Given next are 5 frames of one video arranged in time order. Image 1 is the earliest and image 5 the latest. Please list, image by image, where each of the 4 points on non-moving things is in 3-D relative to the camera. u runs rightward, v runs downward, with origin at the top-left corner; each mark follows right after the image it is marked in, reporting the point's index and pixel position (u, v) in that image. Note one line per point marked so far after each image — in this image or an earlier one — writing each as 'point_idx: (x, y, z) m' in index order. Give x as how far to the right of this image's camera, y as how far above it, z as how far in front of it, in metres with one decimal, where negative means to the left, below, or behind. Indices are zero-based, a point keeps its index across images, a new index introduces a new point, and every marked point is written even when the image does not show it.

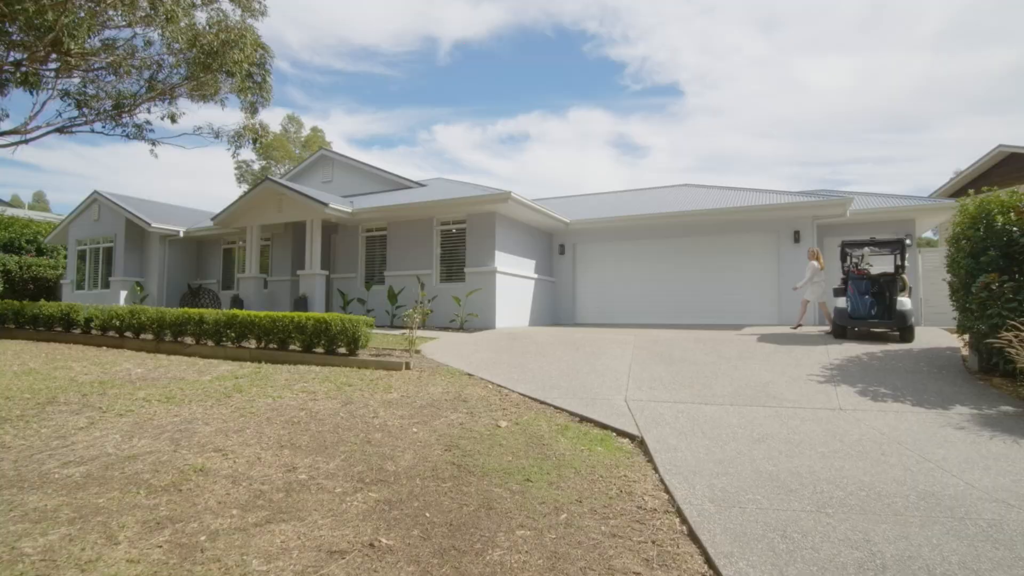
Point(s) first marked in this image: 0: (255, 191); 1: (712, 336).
0: (-6.2, +2.3, +13.3) m
1: (+3.5, -0.9, +9.8) m
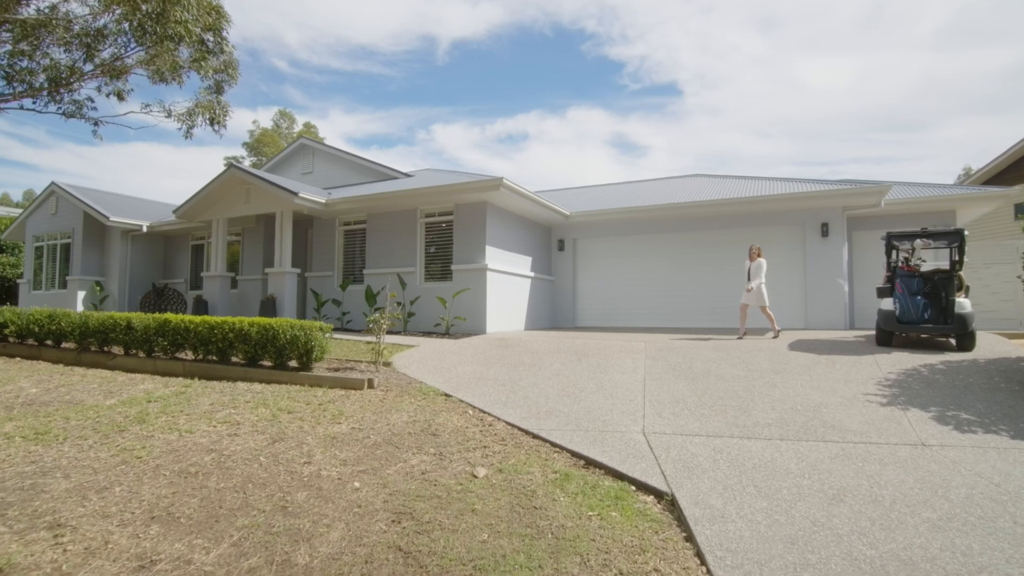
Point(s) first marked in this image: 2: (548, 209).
0: (-6.3, +2.3, +11.9) m
1: (+3.4, -0.9, +8.4) m
2: (+0.8, +1.6, +11.5) m
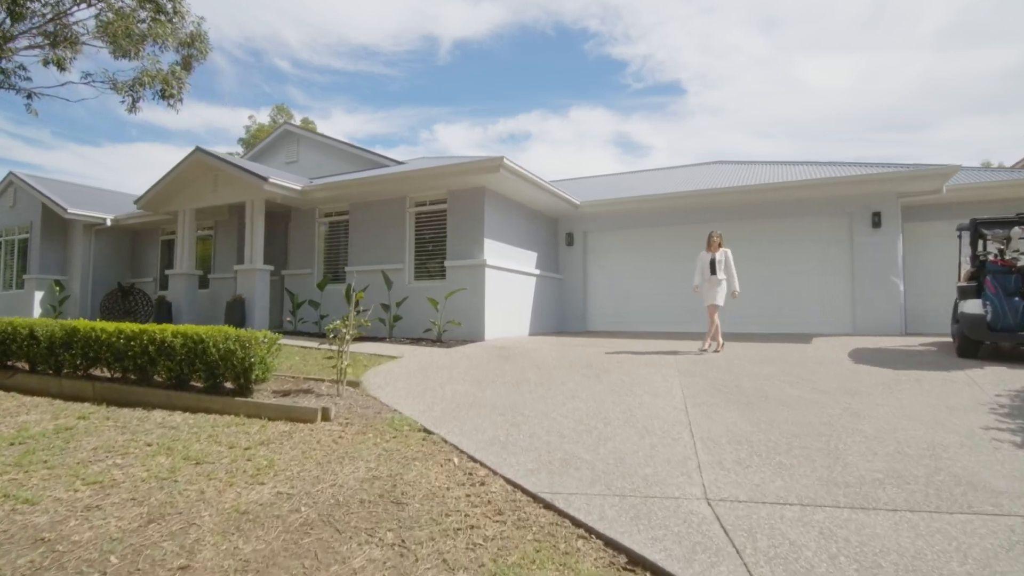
0: (-6.3, +2.3, +10.6) m
1: (+3.4, -0.8, +7.0) m
2: (+0.8, +1.6, +10.1) m
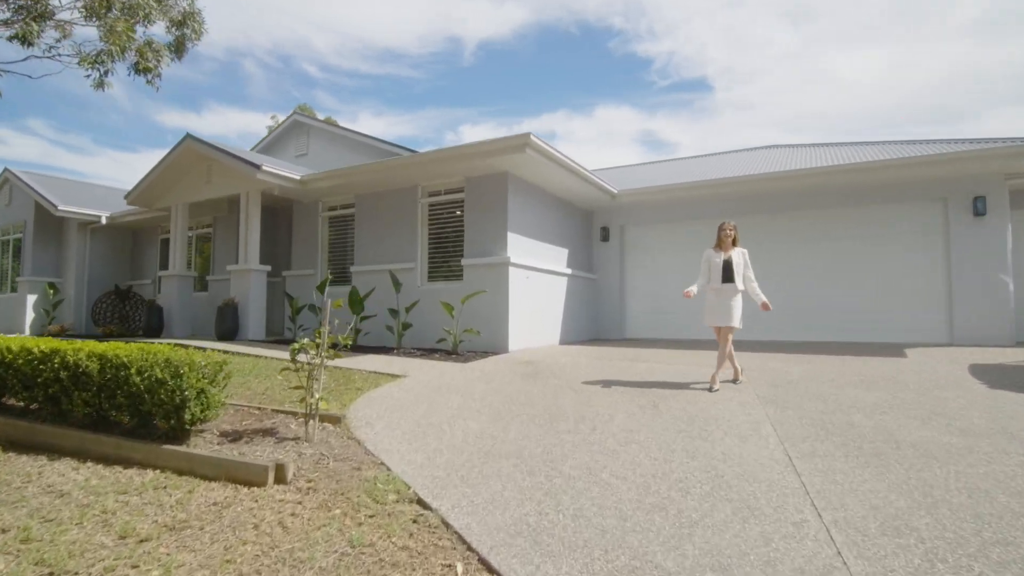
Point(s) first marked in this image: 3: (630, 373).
0: (-5.8, +2.2, +9.5) m
1: (+3.7, -0.9, +5.5) m
2: (+1.2, +1.6, +8.7) m
3: (+1.2, -0.9, +5.8) m
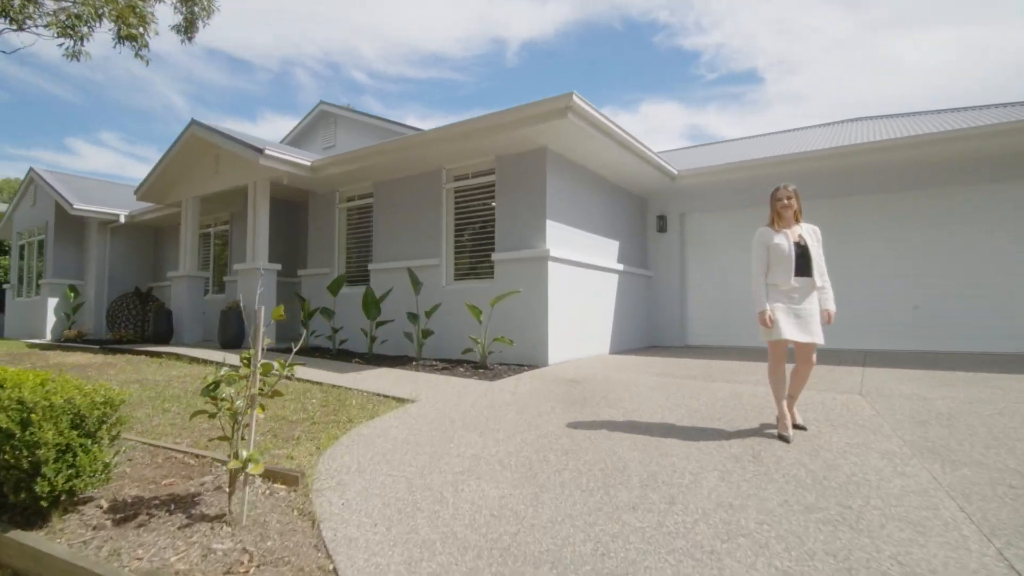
0: (-5.2, +2.2, +8.7) m
1: (+4.0, -0.8, +3.9) m
2: (+1.7, +1.6, +7.3) m
3: (+1.6, -0.9, +4.4) m
